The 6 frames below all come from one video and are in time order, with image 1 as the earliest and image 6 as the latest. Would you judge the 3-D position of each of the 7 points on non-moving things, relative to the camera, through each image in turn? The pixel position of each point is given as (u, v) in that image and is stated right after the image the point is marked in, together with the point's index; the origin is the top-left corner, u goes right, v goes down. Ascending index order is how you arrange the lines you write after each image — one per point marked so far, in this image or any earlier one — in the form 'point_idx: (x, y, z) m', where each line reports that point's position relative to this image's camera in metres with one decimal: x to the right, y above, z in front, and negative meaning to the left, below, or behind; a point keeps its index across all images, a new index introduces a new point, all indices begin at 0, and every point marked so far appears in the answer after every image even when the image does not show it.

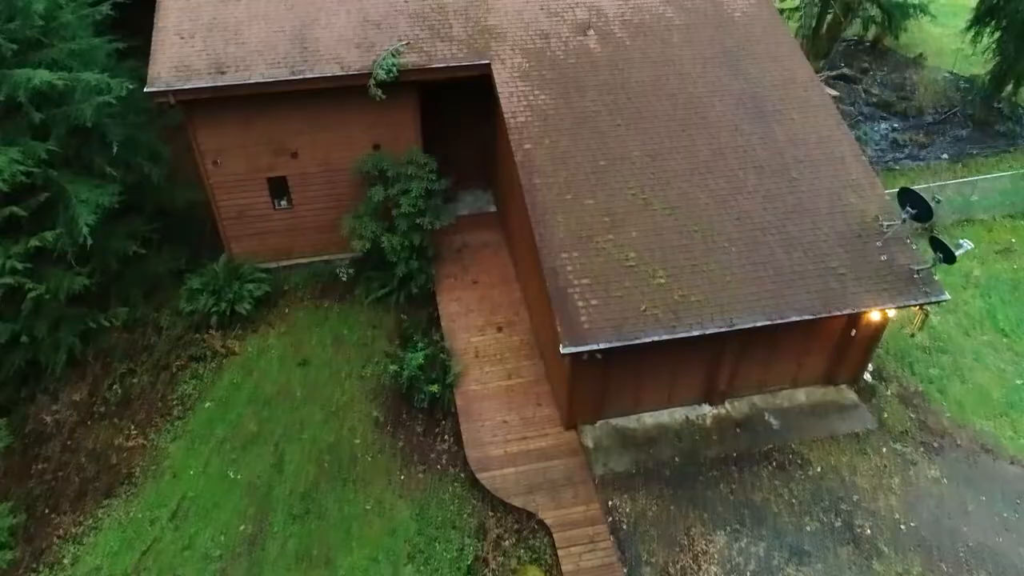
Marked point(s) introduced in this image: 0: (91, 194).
0: (-6.5, +1.5, +11.0) m
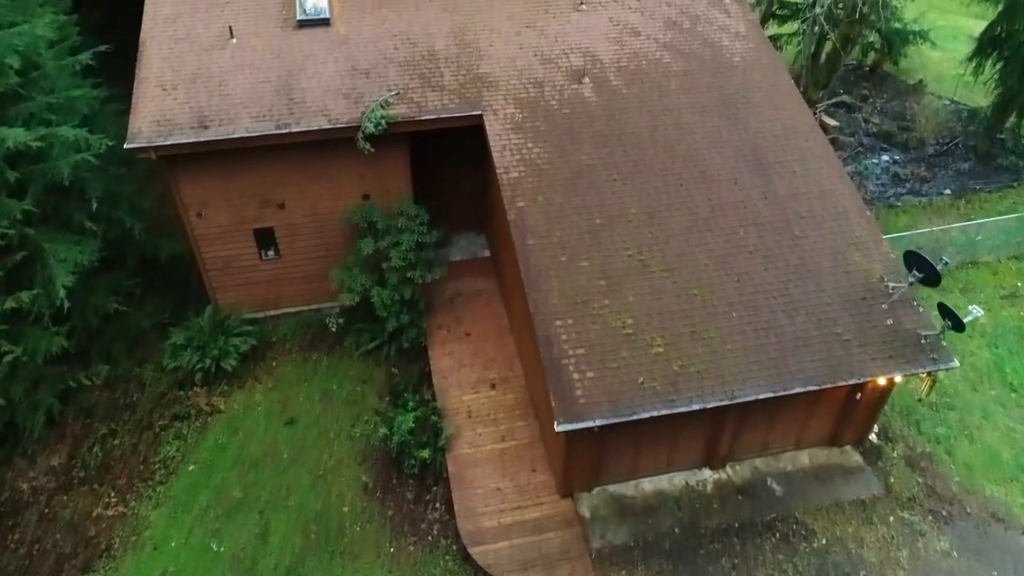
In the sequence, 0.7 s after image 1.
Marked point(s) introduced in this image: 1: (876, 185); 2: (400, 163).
0: (-6.6, +0.5, +10.6) m
1: (+9.1, +2.6, +17.9) m
2: (-1.9, +2.1, +12.0) m
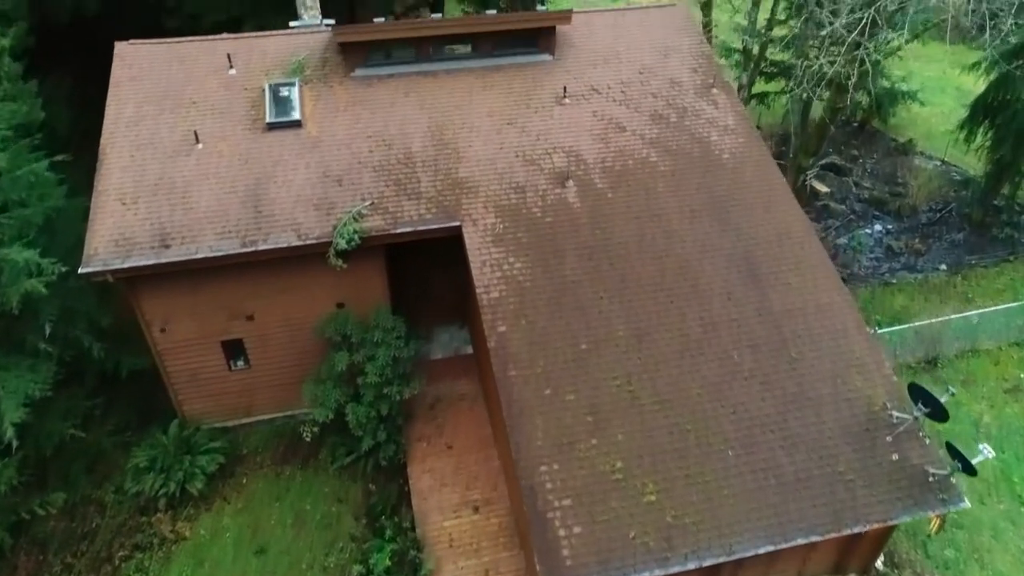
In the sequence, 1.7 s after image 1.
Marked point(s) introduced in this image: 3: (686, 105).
0: (-6.9, -1.3, +9.9) m
1: (+8.8, +0.7, +17.5) m
2: (-2.2, +0.3, +11.4) m
3: (+3.1, +3.3, +12.7) m
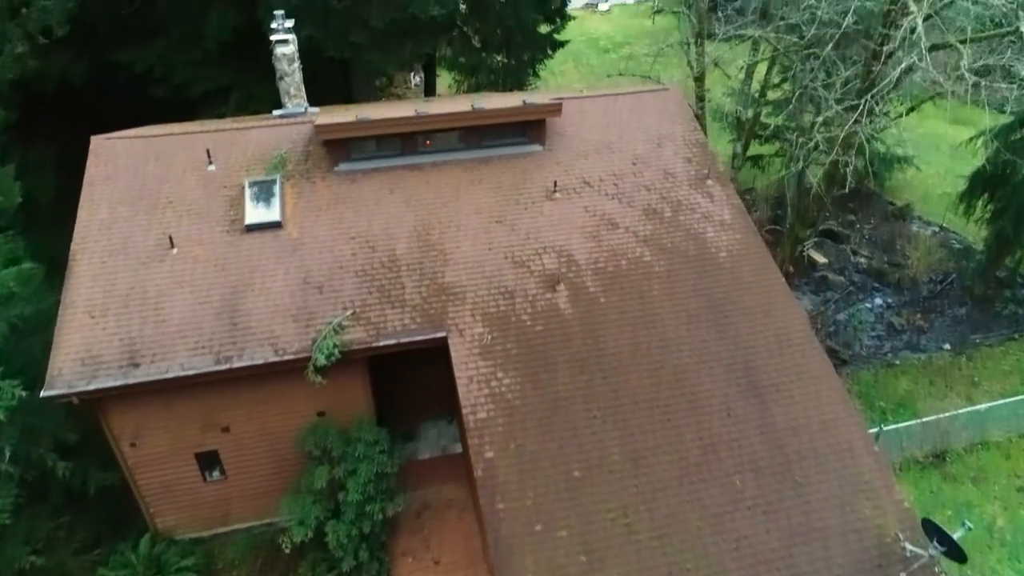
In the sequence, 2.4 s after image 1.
0: (-7.0, -3.0, +9.3) m
1: (+8.6, -1.2, +17.0) m
2: (-2.3, -1.4, +10.9) m
3: (+2.9, +1.6, +12.3) m
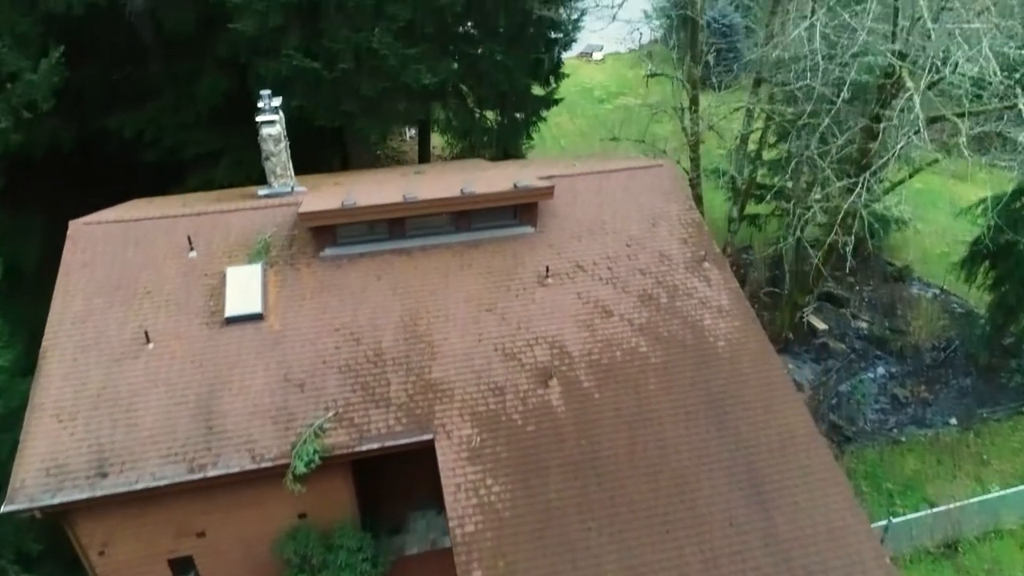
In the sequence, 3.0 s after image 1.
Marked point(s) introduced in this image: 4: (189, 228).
0: (-7.1, -4.3, +8.7) m
1: (+8.4, -2.9, +16.5) m
2: (-2.5, -2.8, +10.3) m
3: (+2.7, +0.1, +11.9) m
4: (-5.4, +1.0, +11.8) m
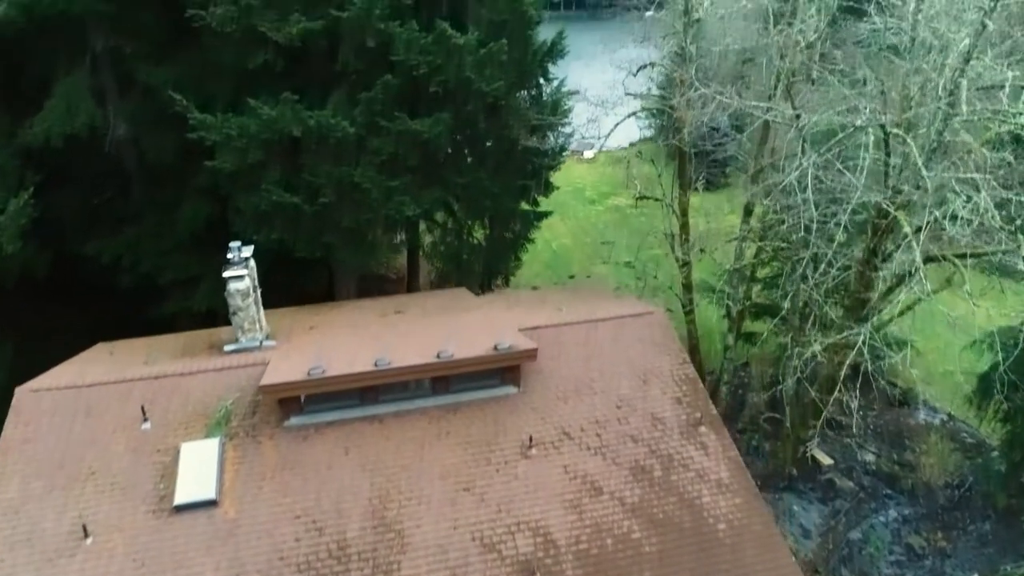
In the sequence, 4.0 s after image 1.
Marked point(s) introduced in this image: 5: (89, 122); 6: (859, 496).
0: (-7.4, -6.6, +7.3) m
1: (+8.1, -5.9, +15.3) m
2: (-2.8, -5.3, +9.1) m
3: (+2.5, -2.5, +11.0) m
4: (-5.7, -1.7, +11.0) m
5: (-10.3, +4.0, +17.4) m
6: (+8.4, -5.1, +17.2) m
